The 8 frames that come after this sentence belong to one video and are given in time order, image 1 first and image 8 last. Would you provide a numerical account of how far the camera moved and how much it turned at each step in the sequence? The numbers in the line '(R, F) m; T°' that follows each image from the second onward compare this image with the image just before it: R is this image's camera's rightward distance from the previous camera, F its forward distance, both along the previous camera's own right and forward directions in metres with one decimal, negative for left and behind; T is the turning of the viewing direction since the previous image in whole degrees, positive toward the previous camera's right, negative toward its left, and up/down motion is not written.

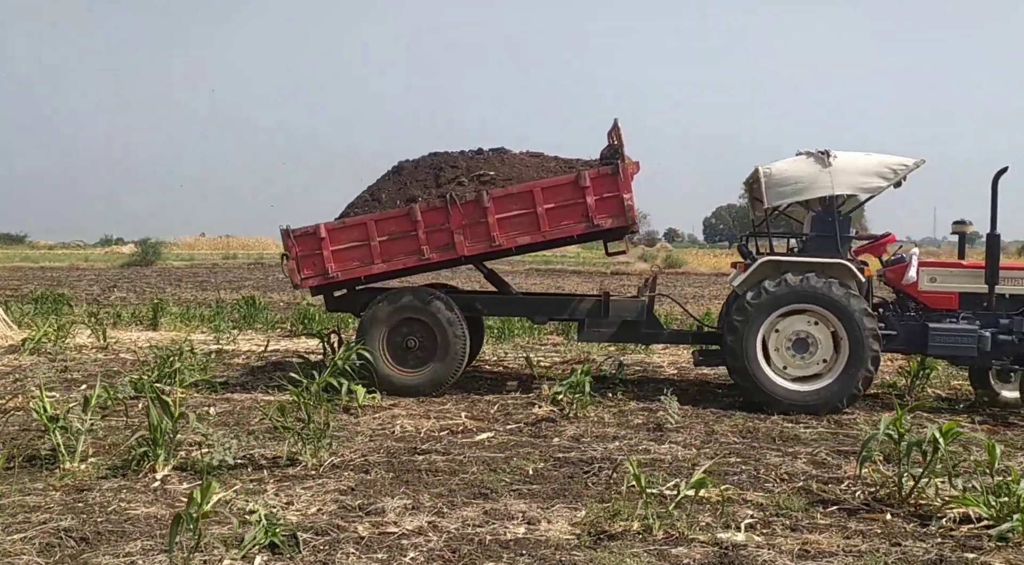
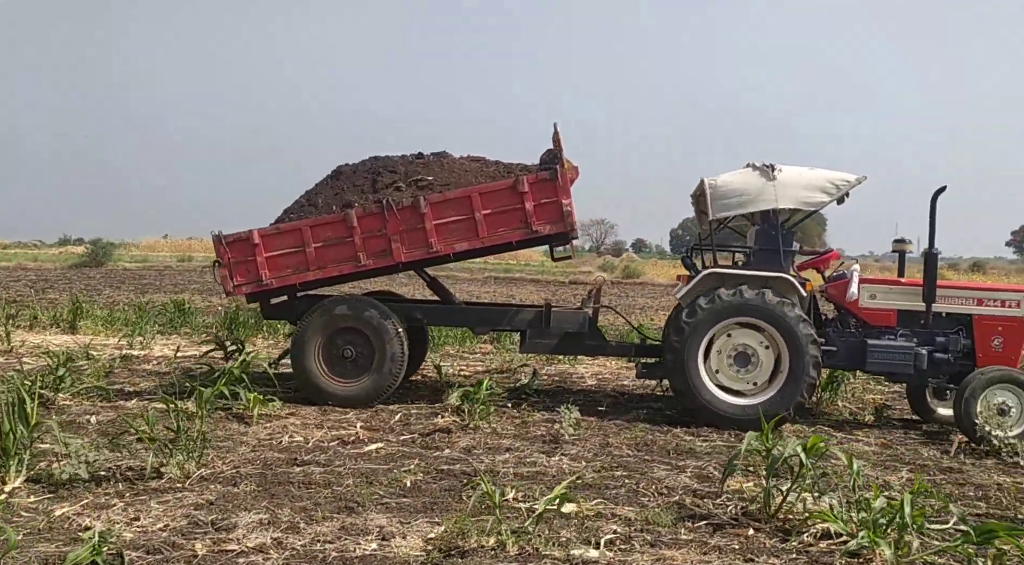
(+0.4, 0.0) m; +2°
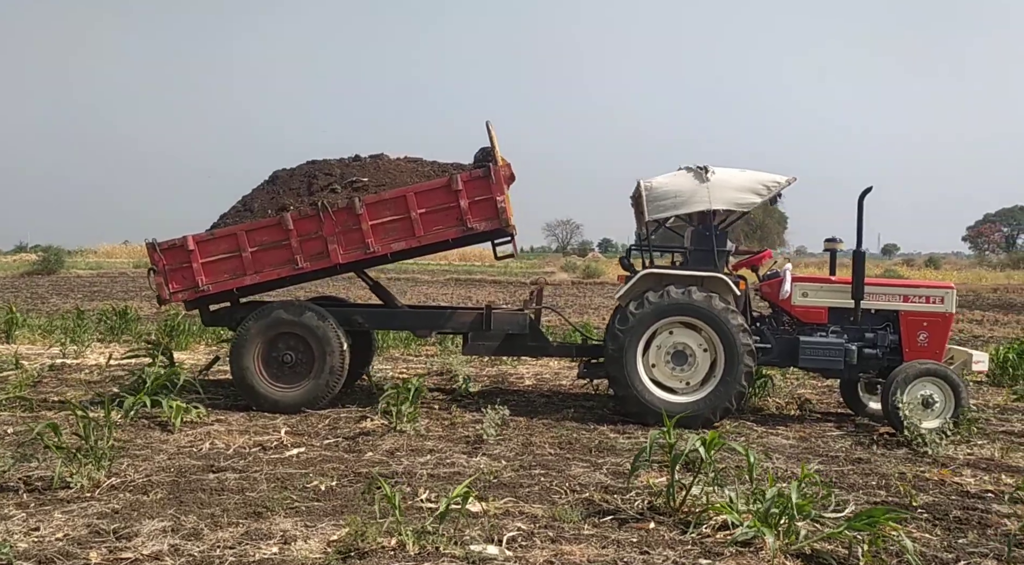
(+0.2, -0.1) m; +2°
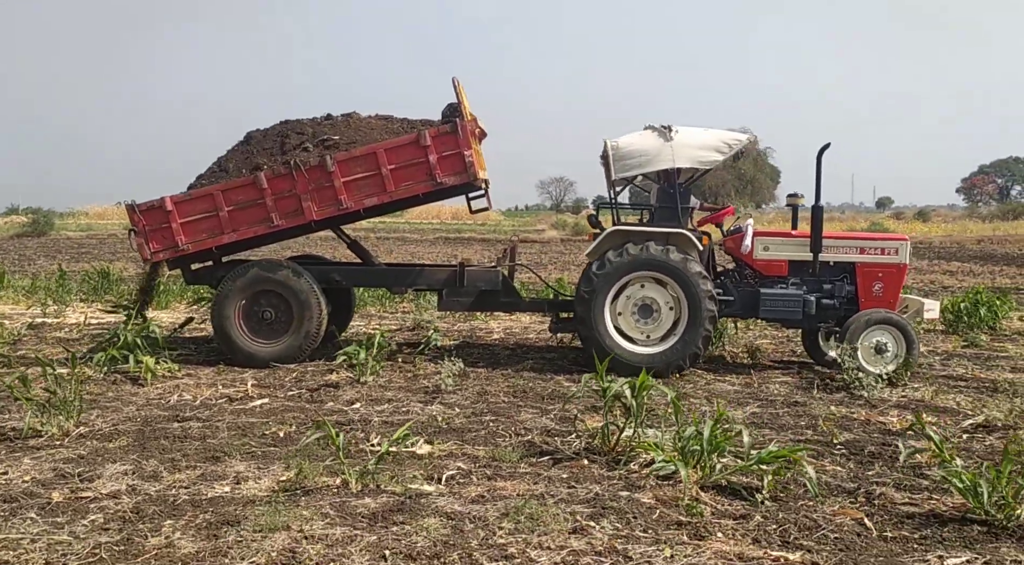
(+0.2, -0.2) m; 0°
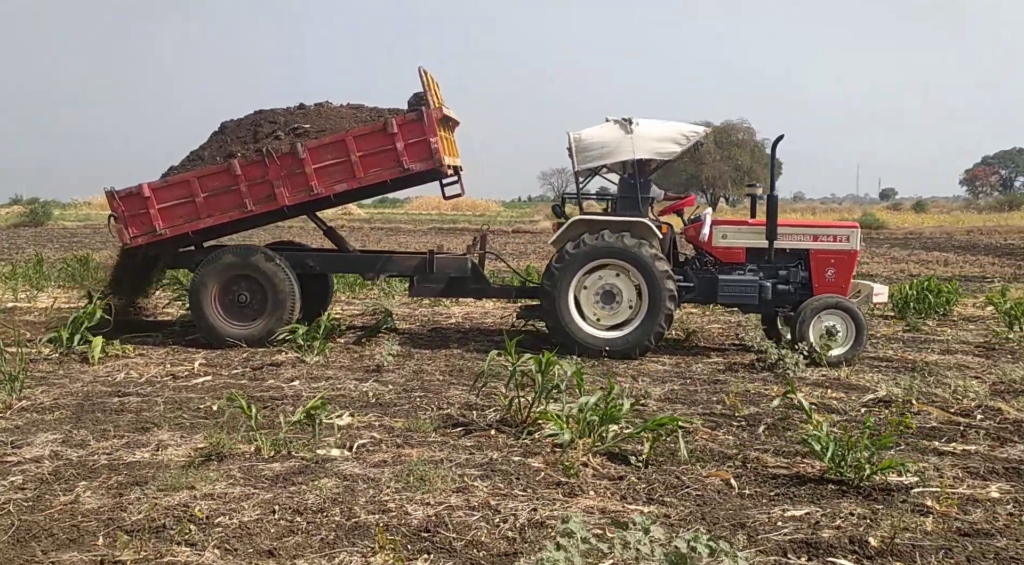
(+0.4, -0.2) m; 0°
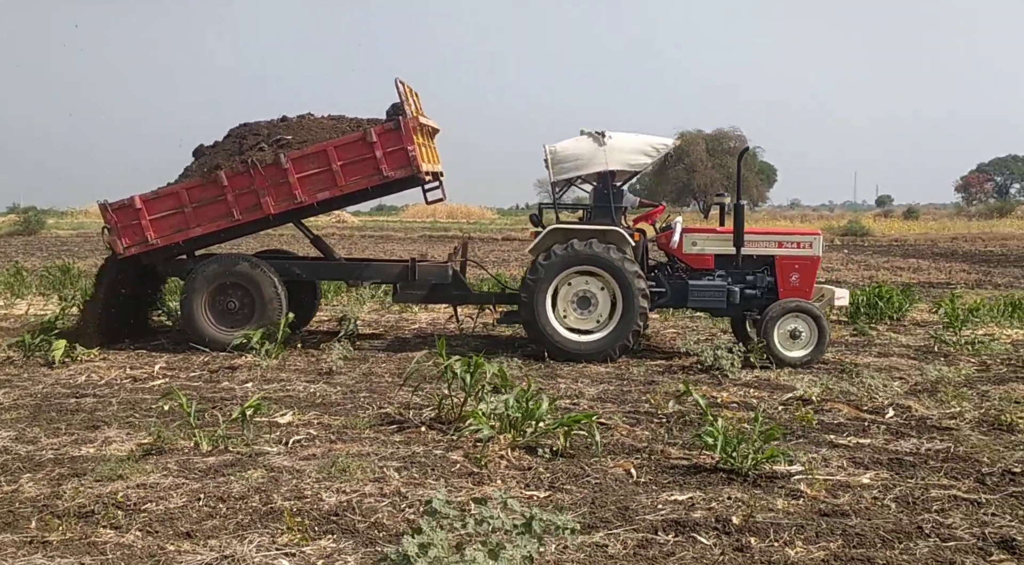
(+0.2, -0.3) m; 0°
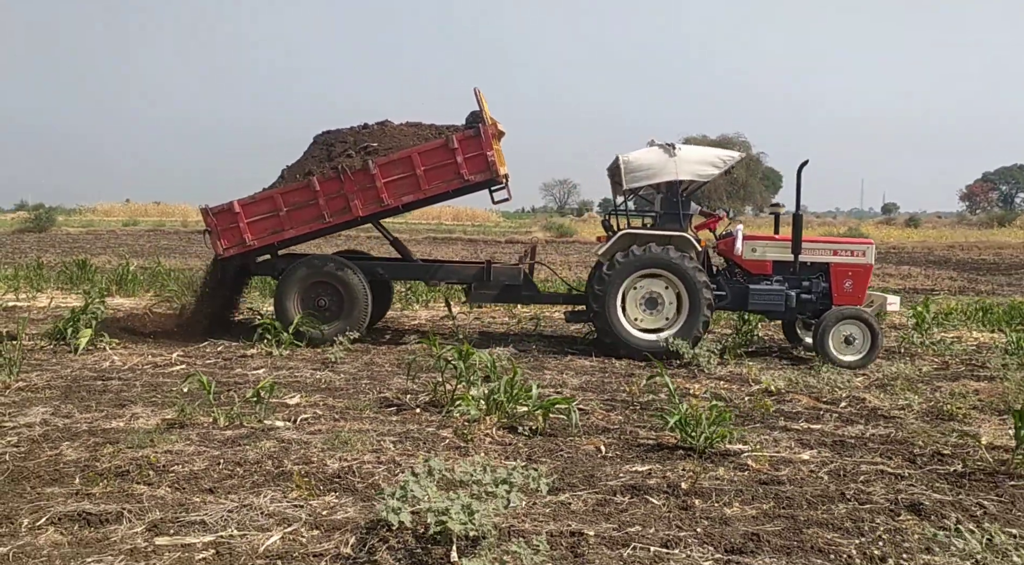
(-0.8, -1.0) m; 0°
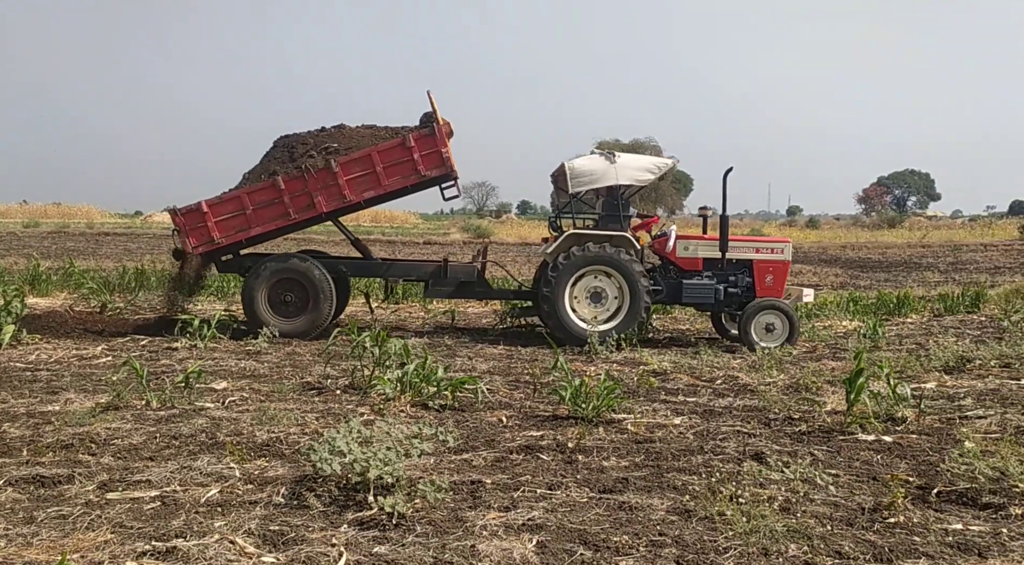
(-0.5, -1.1) m; +5°
